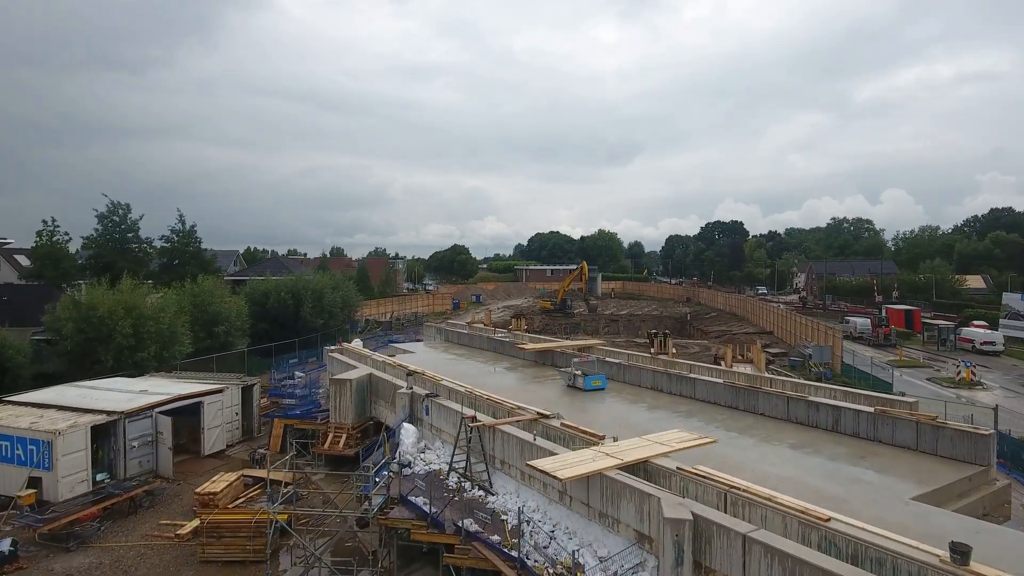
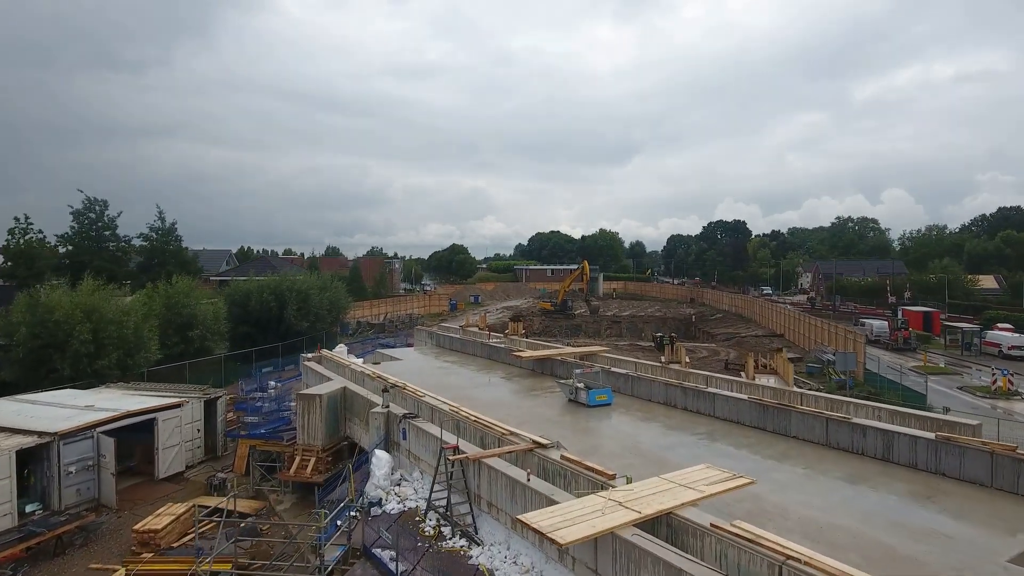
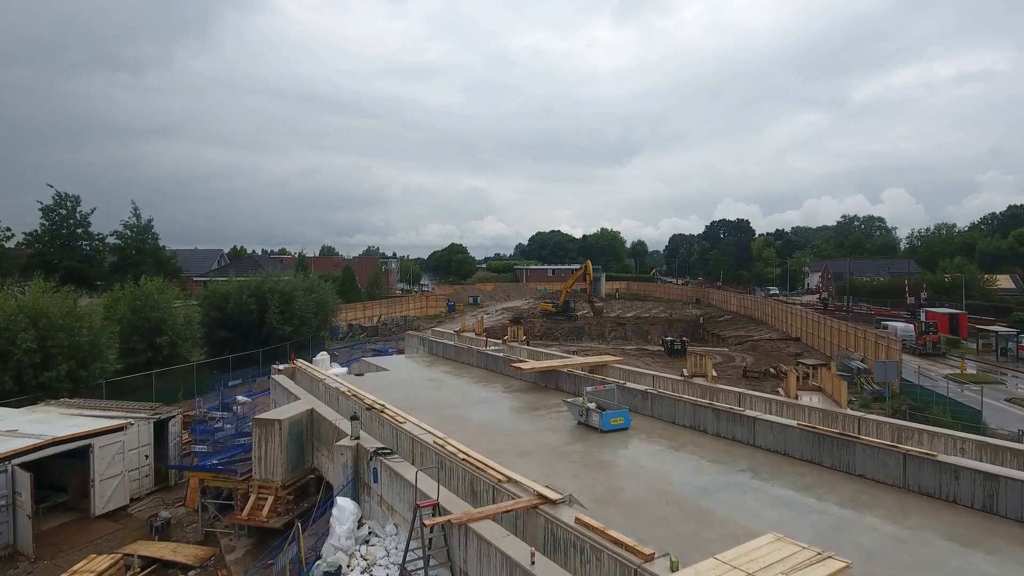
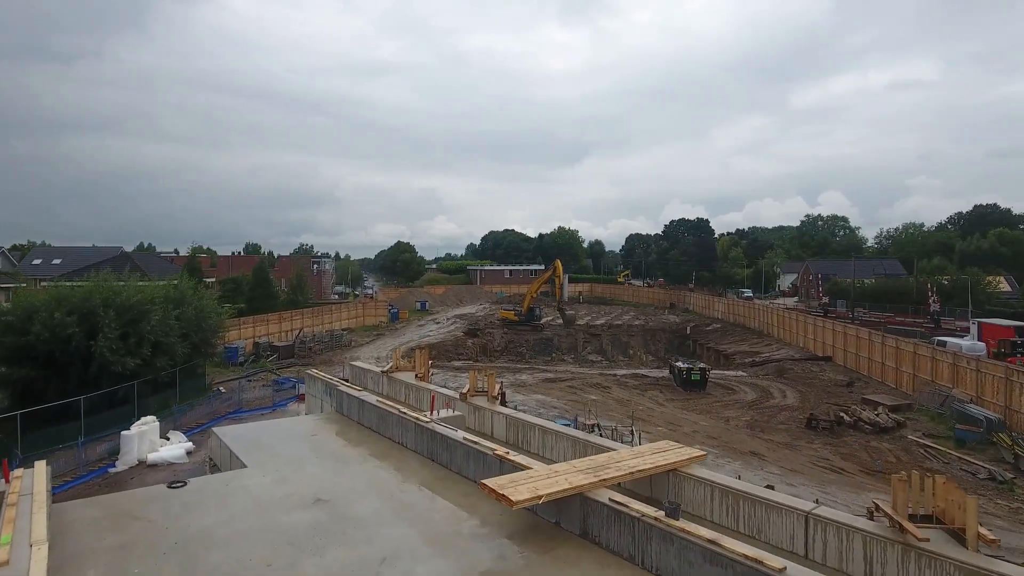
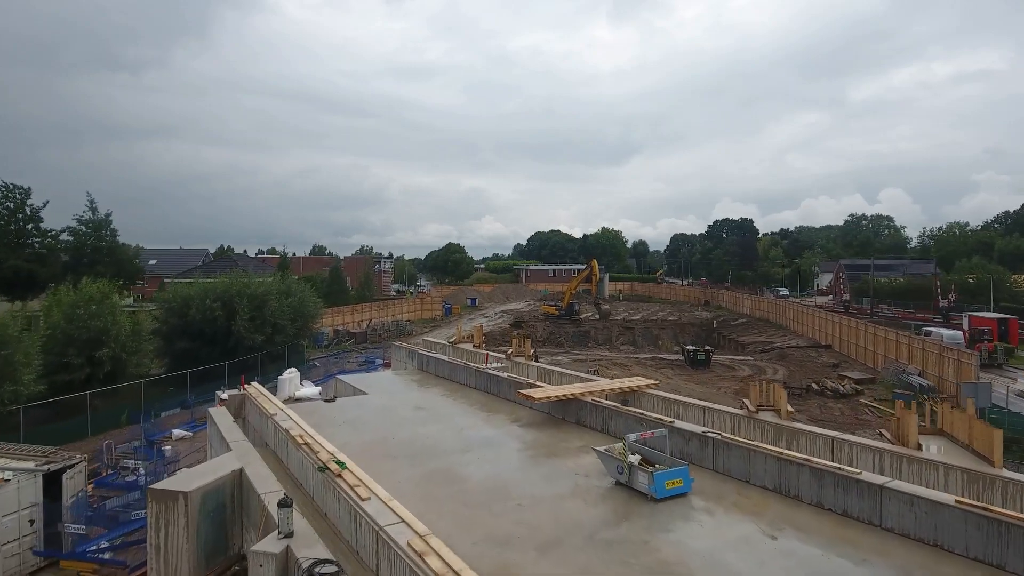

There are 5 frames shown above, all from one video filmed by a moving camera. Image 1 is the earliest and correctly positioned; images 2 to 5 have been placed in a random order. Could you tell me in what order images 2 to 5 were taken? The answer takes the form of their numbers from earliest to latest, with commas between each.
2, 3, 5, 4
